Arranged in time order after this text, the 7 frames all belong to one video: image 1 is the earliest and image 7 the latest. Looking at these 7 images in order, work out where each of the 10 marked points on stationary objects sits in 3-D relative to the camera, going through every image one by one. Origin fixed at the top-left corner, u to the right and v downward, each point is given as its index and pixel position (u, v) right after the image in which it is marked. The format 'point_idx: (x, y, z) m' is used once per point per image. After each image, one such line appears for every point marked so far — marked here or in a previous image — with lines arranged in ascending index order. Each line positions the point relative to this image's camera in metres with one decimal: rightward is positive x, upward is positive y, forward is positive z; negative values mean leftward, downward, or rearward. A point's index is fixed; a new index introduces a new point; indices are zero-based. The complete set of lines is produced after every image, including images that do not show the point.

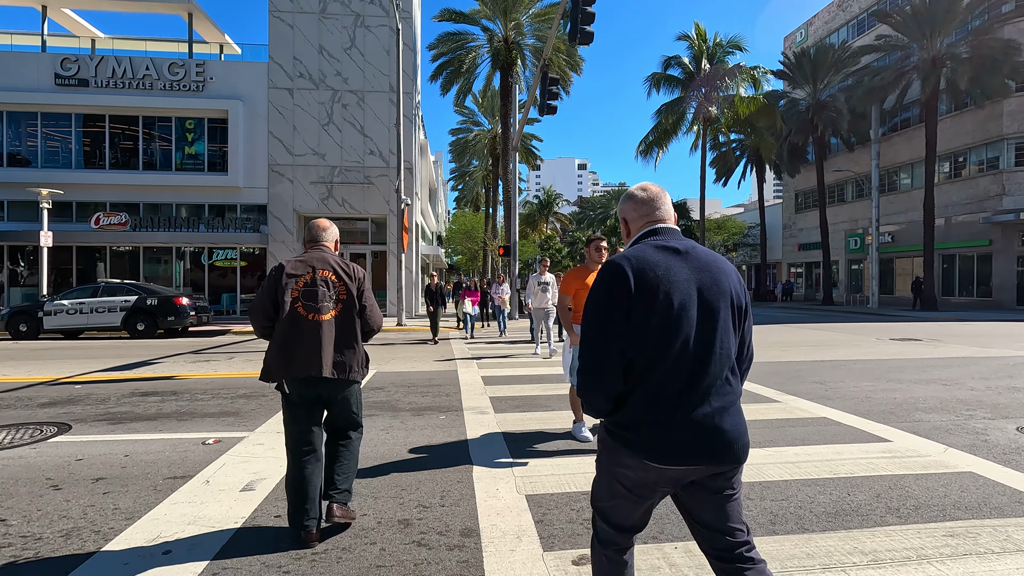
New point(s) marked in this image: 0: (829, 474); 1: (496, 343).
0: (+2.3, -1.4, +3.9) m
1: (-0.5, -1.5, +13.4) m
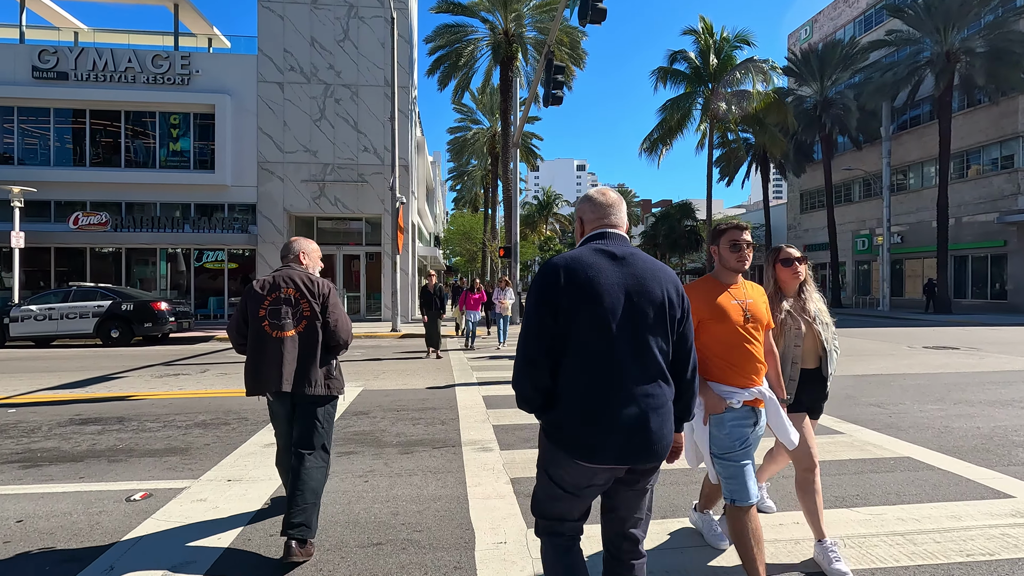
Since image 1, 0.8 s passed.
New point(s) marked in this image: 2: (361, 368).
0: (+2.4, -1.5, +2.8) m
1: (-0.4, -1.6, +12.4) m
2: (-2.8, -1.5, +9.7) m
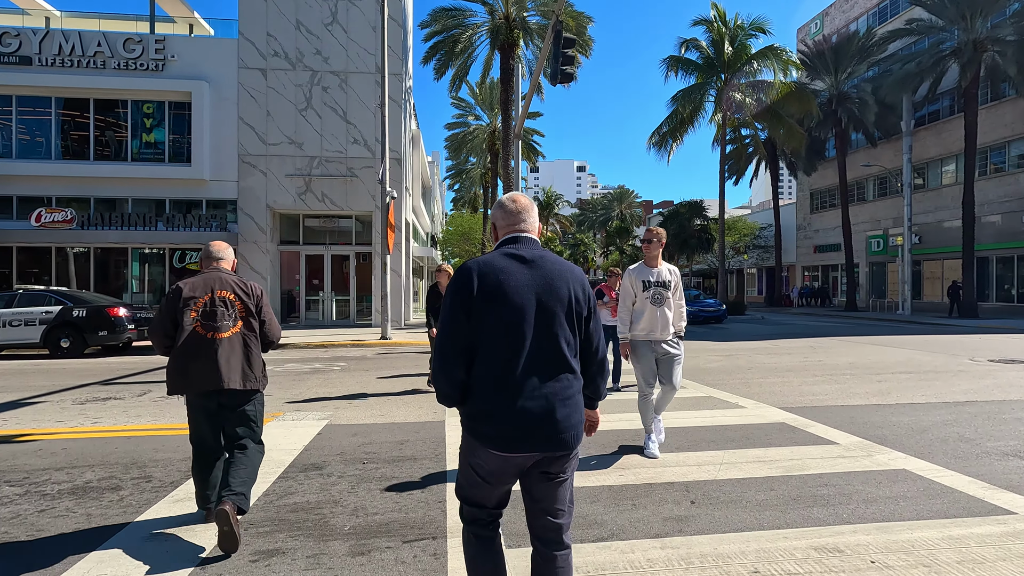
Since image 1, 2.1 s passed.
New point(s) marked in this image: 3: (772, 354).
0: (+2.5, -1.5, +1.2) m
1: (-0.3, -1.6, +10.7) m
2: (-2.7, -1.6, +8.0) m
3: (+6.0, -1.6, +12.2) m
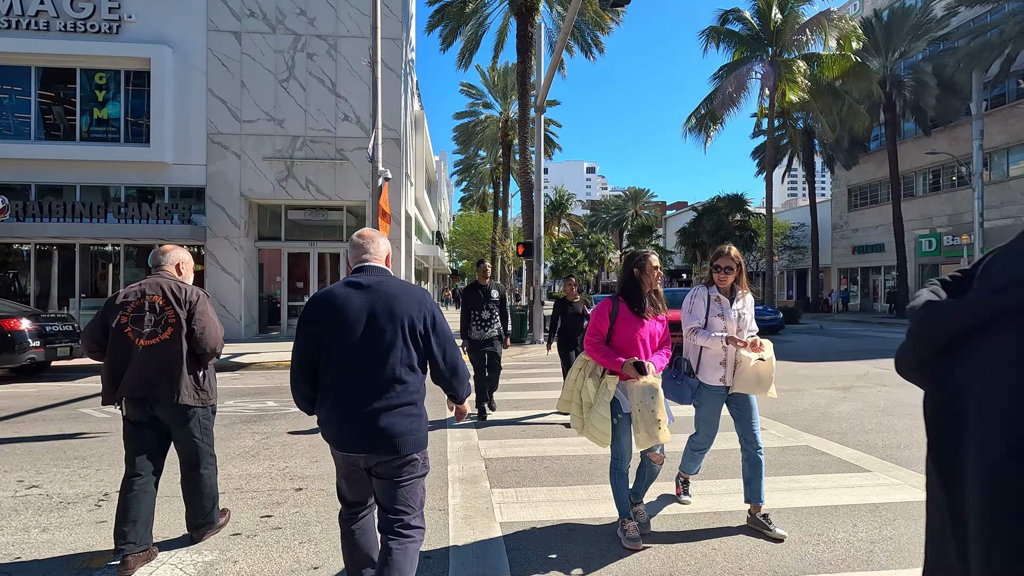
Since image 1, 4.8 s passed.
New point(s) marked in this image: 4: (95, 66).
0: (+2.9, -1.6, -2.3) m
1: (+0.2, -1.7, +7.3) m
2: (-2.3, -1.7, +4.7) m
3: (+6.6, -1.7, +8.7) m
4: (-13.6, +7.2, +17.1) m
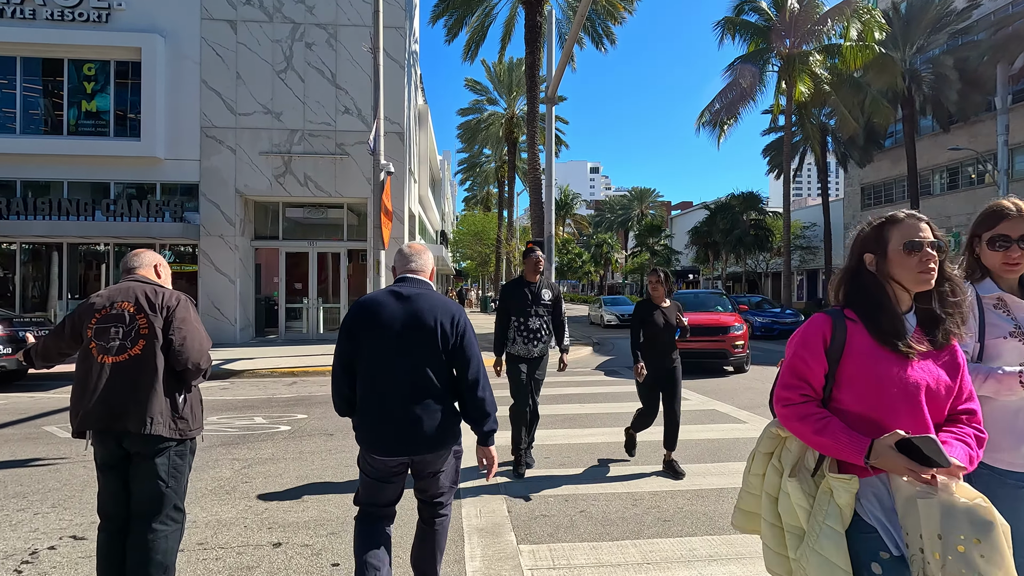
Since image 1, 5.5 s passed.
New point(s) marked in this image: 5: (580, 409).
0: (+3.1, -1.6, -3.2) m
1: (+0.4, -1.8, +6.4) m
2: (-2.0, -1.7, +3.8) m
3: (+6.8, -1.7, +7.8) m
4: (-13.3, +7.2, +16.3) m
5: (+1.1, -1.9, +8.2) m
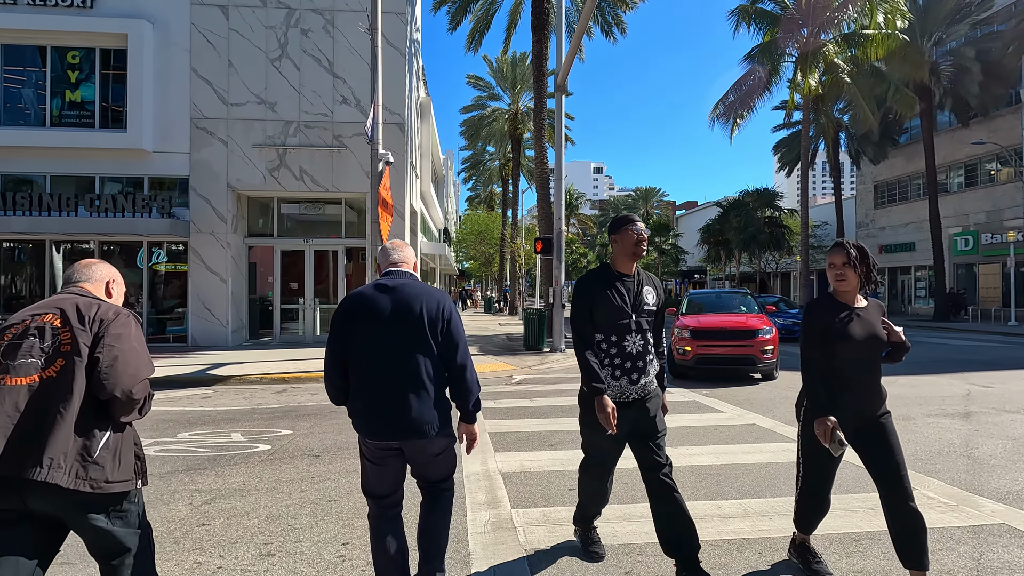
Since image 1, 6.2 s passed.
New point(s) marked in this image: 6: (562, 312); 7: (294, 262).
0: (+3.2, -1.5, -4.1) m
1: (+0.6, -1.7, +5.5) m
2: (-1.9, -1.7, +2.9) m
3: (+7.0, -1.7, +6.9) m
4: (-13.1, +7.2, +15.5) m
5: (+1.2, -1.8, +7.3) m
6: (+1.4, -0.7, +14.9) m
7: (-7.0, +0.8, +16.9) m
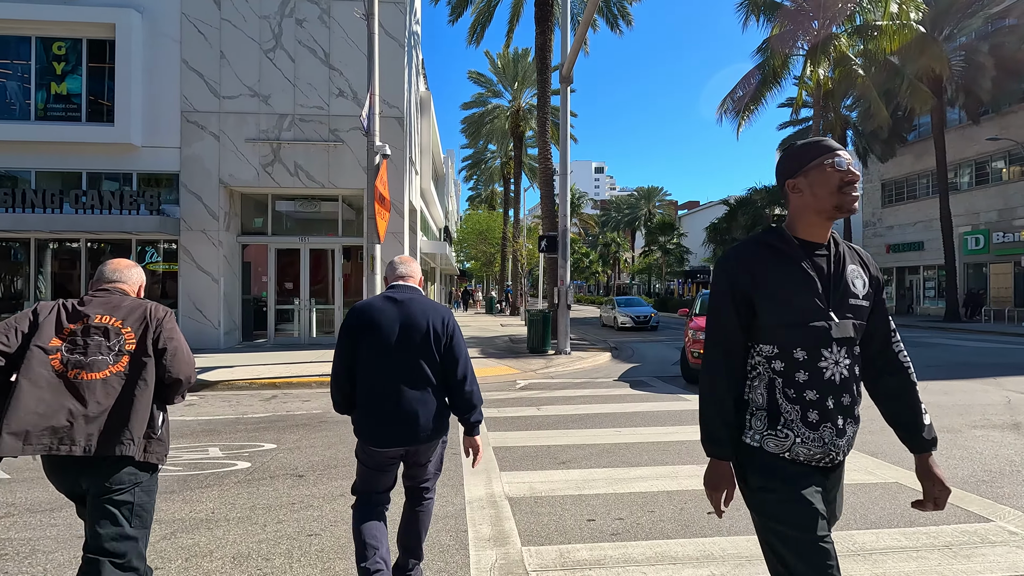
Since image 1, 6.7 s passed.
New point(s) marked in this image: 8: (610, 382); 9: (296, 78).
0: (+3.2, -1.5, -4.7) m
1: (+0.6, -1.7, +4.9) m
2: (-1.8, -1.7, +2.3) m
3: (+7.1, -1.7, +6.3) m
4: (-13.0, +7.2, +14.9) m
5: (+1.3, -1.8, +6.7) m
6: (+1.5, -0.7, +14.3) m
7: (-6.9, +0.8, +16.3) m
8: (+2.0, -2.0, +11.0) m
9: (-6.2, +6.0, +15.1) m
